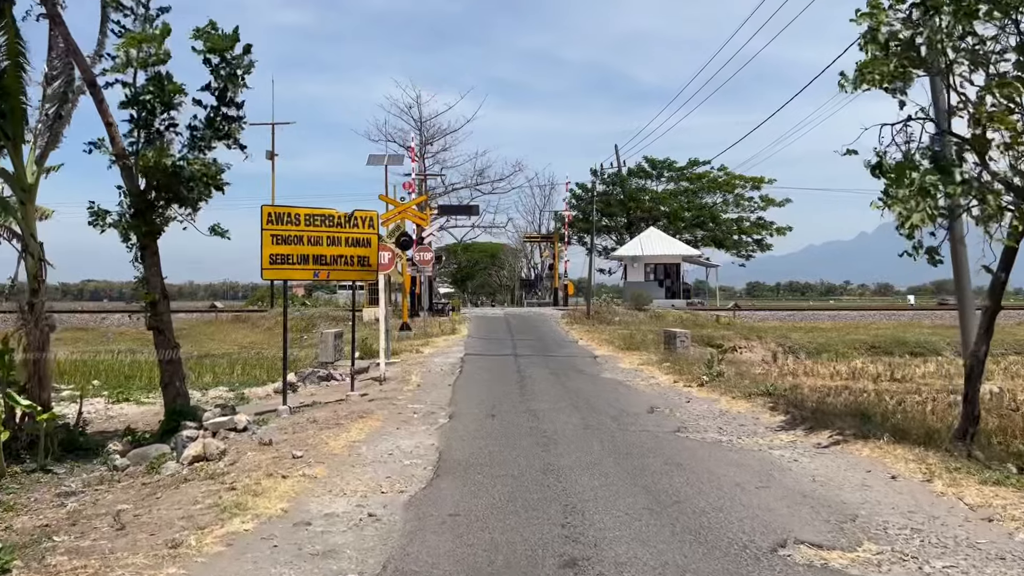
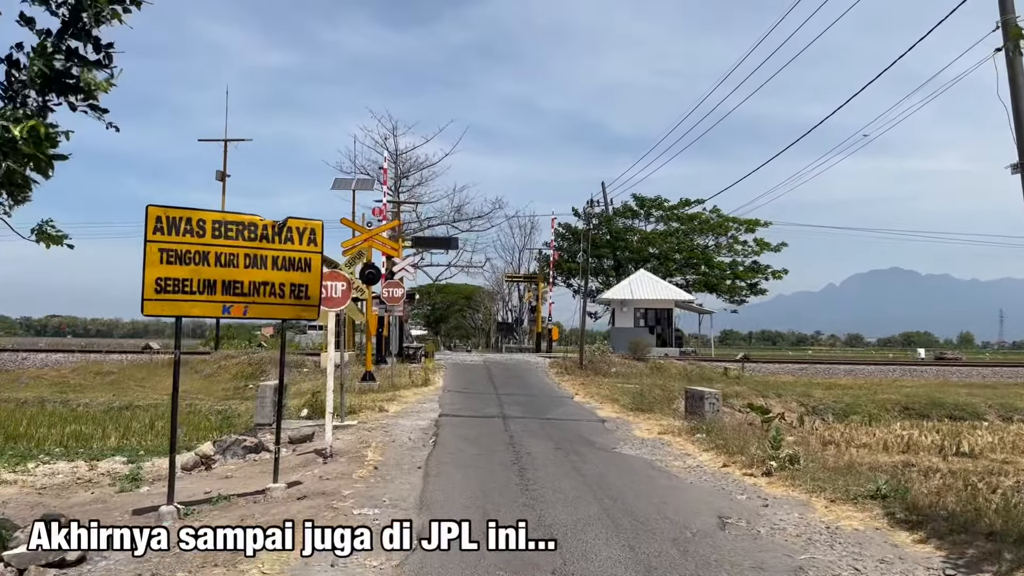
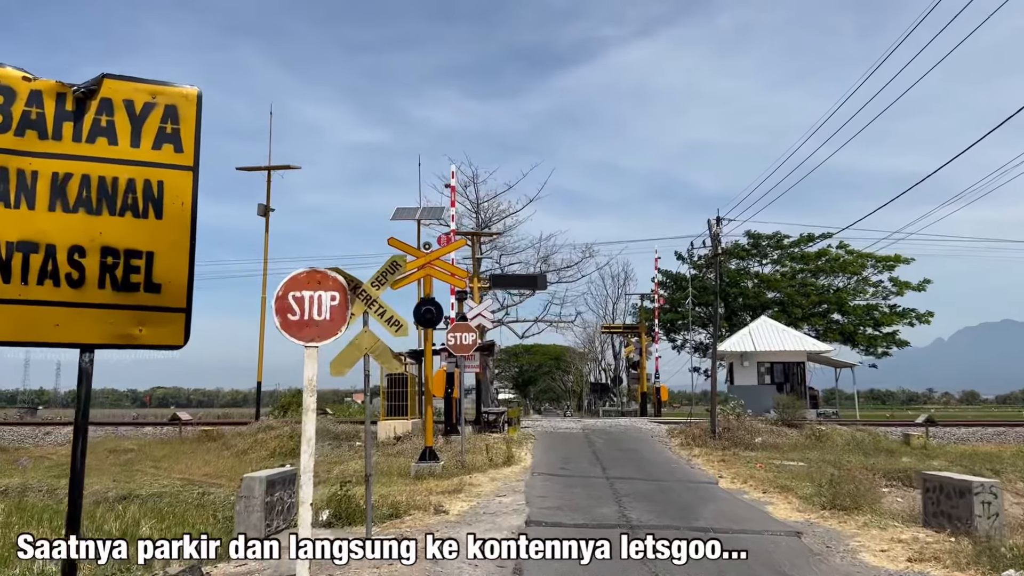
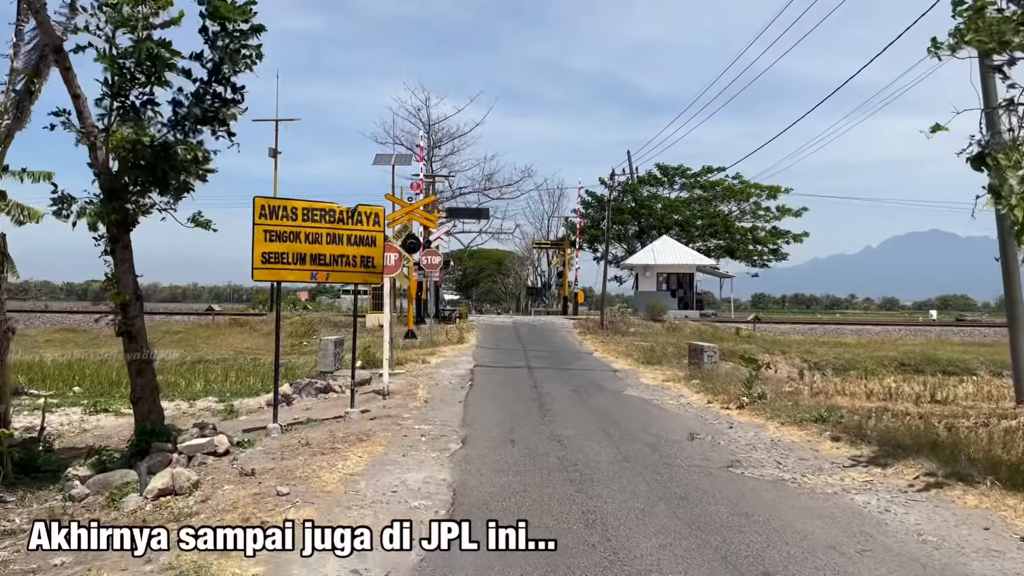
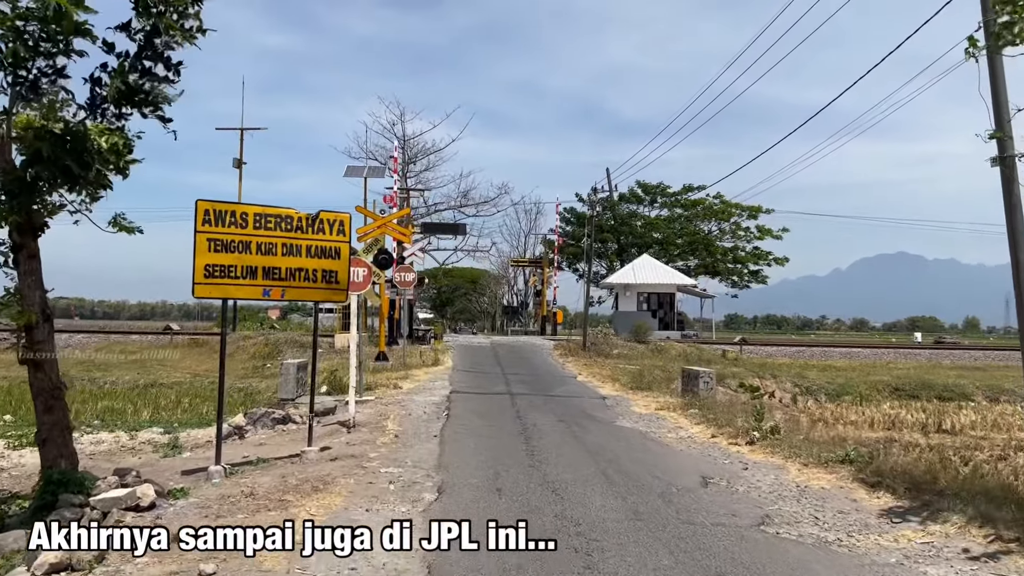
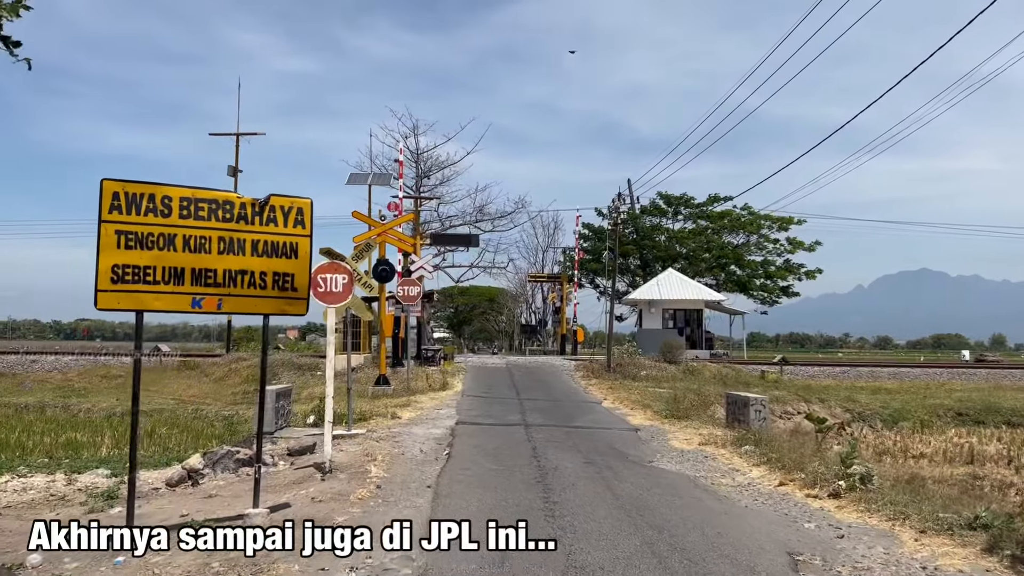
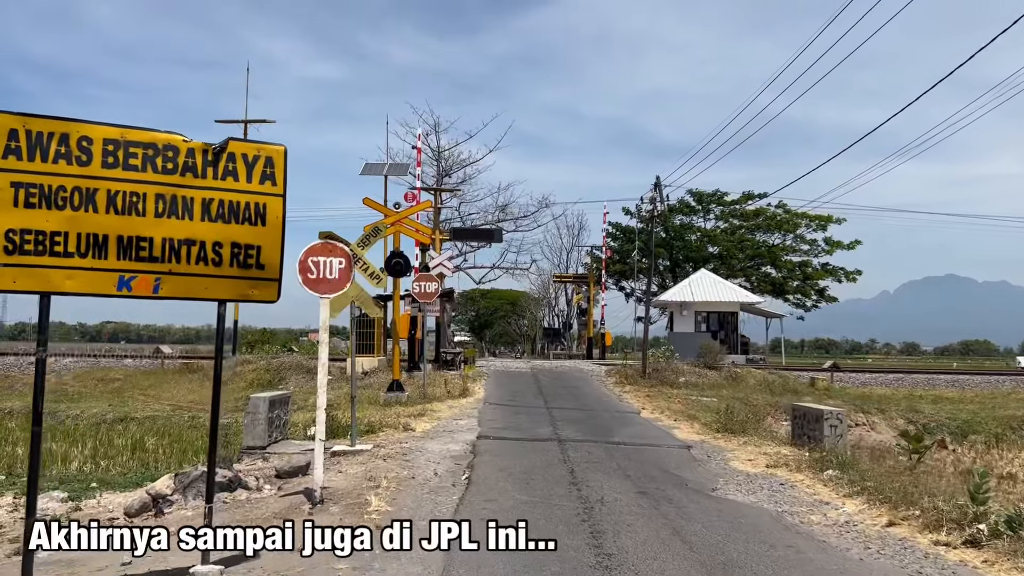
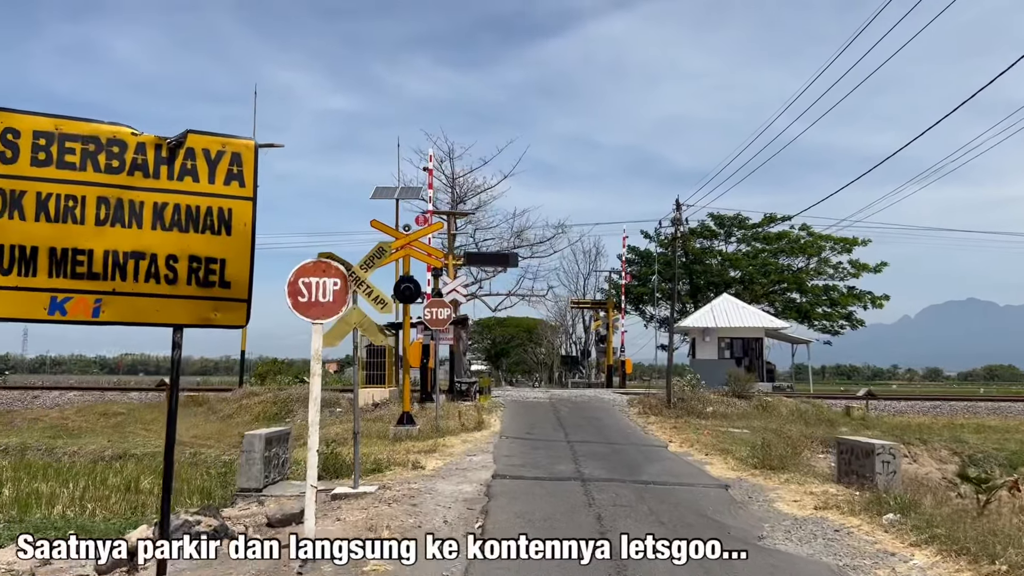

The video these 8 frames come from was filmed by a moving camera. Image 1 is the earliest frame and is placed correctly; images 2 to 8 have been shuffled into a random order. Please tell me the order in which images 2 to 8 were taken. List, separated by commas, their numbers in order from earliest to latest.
4, 5, 2, 6, 7, 8, 3
